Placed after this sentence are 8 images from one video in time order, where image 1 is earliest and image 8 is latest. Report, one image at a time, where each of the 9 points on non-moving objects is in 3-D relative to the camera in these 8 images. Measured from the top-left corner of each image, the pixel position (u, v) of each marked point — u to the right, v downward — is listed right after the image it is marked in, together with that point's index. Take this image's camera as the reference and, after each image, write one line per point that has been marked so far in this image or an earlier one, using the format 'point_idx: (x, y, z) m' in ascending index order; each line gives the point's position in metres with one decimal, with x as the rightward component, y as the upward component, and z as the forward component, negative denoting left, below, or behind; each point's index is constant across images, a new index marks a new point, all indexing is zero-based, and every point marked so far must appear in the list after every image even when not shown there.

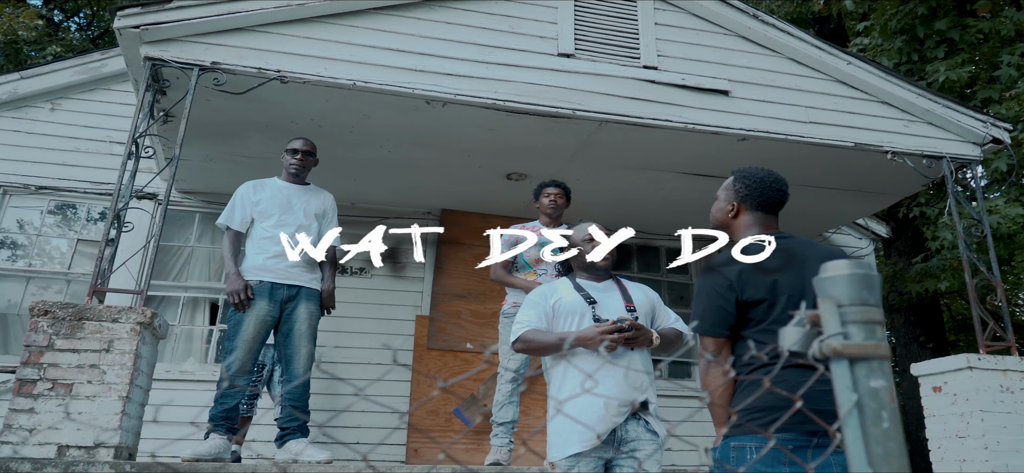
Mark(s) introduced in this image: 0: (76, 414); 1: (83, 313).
0: (-2.0, -0.8, +3.5) m
1: (-2.1, -0.4, +3.6) m
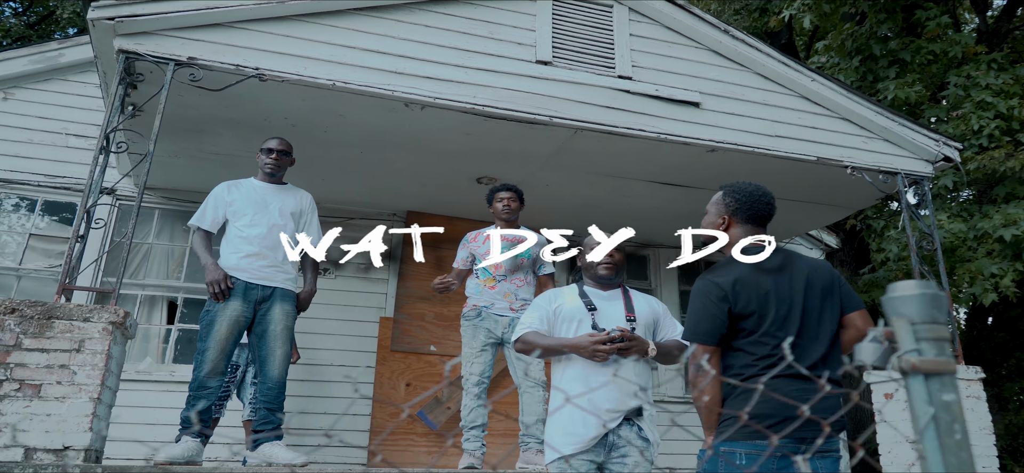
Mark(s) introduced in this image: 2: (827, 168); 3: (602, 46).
0: (-2.1, -0.8, +3.4) m
1: (-2.2, -0.4, +3.5) m
2: (+2.3, +0.5, +5.4) m
3: (+0.7, +1.3, +5.2) m
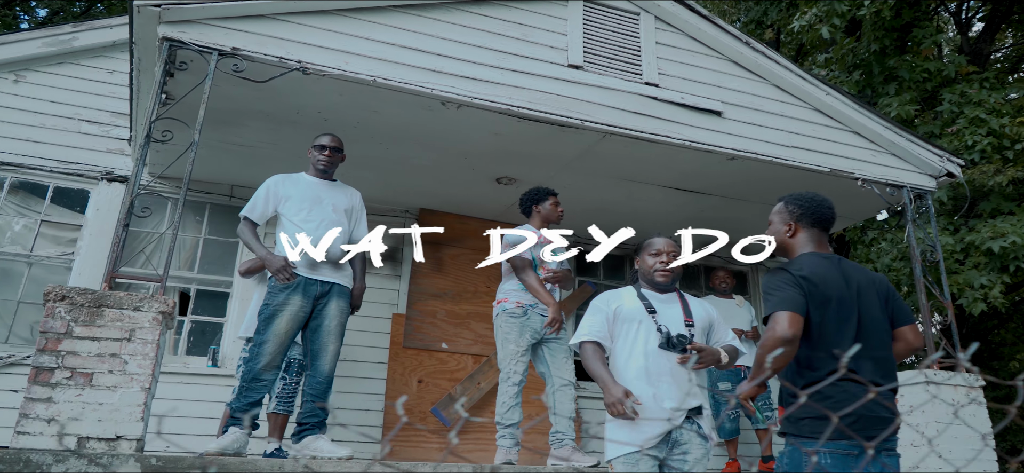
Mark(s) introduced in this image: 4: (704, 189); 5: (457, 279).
0: (-1.9, -0.8, +3.4) m
1: (-1.9, -0.3, +3.5) m
2: (+2.5, +0.4, +5.6) m
3: (+0.9, +1.3, +5.3) m
4: (+1.5, +0.4, +5.9) m
5: (-0.5, -0.4, +6.5) m
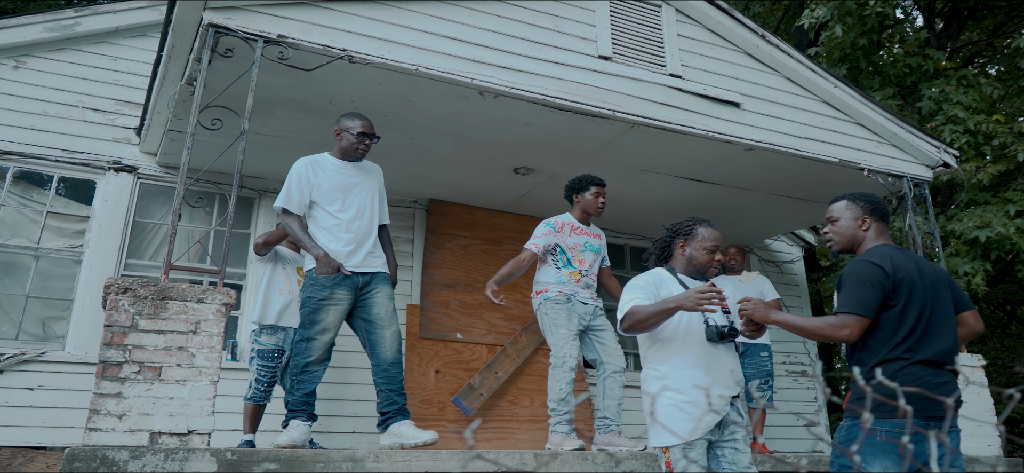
0: (-1.5, -0.7, +3.3) m
1: (-1.6, -0.3, +3.4) m
2: (+2.6, +0.5, +5.9) m
3: (+1.0, +1.4, +5.5) m
4: (+1.6, +0.5, +6.0) m
5: (-0.4, -0.3, +6.5) m
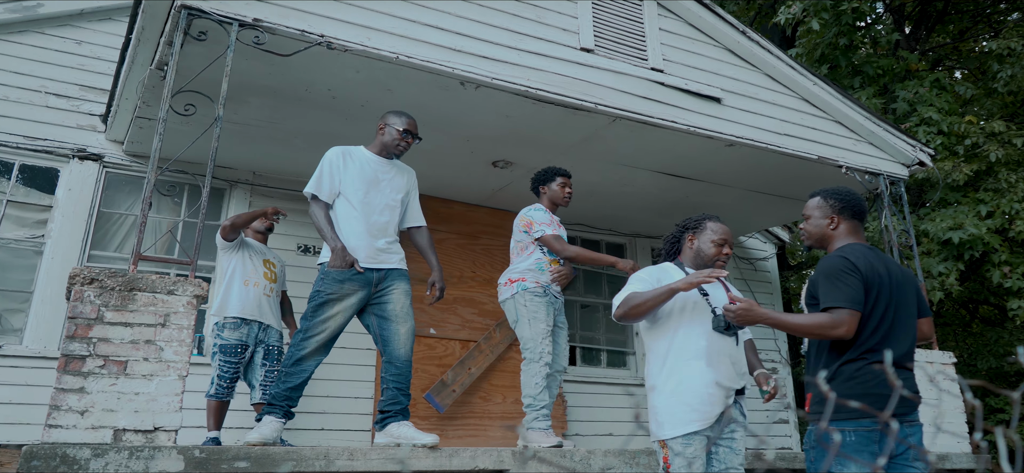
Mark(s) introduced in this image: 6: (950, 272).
0: (-1.6, -0.7, +3.1) m
1: (-1.7, -0.2, +3.3) m
2: (+2.4, +0.5, +5.9) m
3: (+0.9, +1.4, +5.4) m
4: (+1.5, +0.5, +6.0) m
5: (-0.6, -0.2, +6.4) m
6: (+4.1, -0.3, +6.9) m
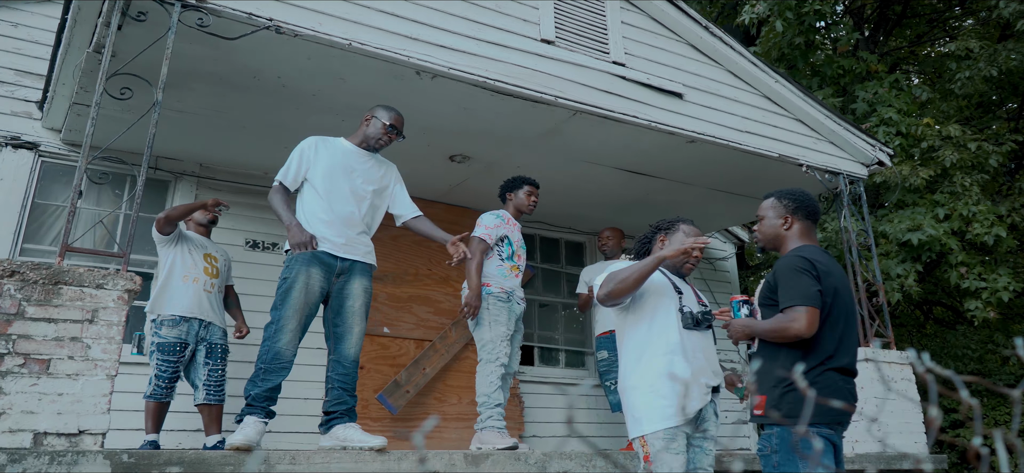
0: (-1.8, -0.6, +2.9) m
1: (-1.9, -0.2, +3.1) m
2: (+2.1, +0.6, +5.8) m
3: (+0.6, +1.5, +5.3) m
4: (+1.1, +0.5, +5.9) m
5: (-0.9, -0.2, +6.3) m
6: (+3.7, -0.3, +7.0) m
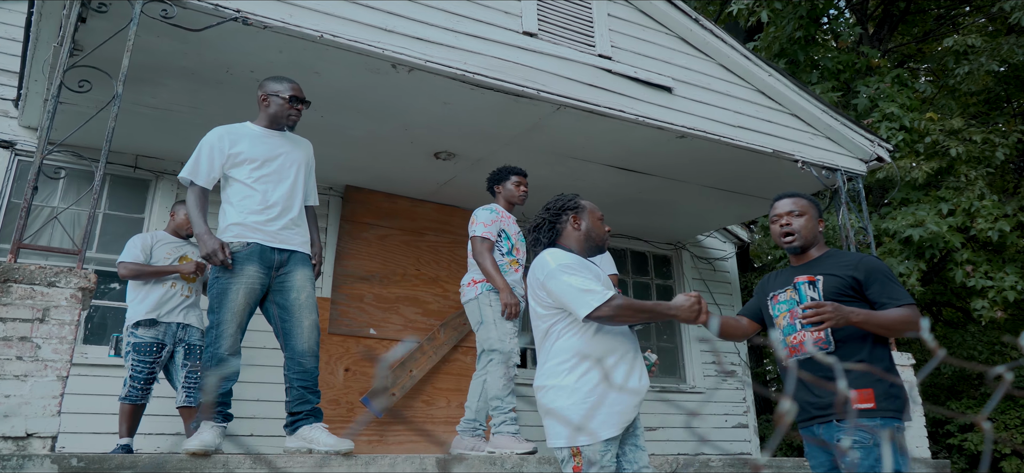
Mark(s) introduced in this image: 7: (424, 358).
0: (-1.9, -0.6, +2.8) m
1: (-2.0, -0.1, +3.0) m
2: (+2.0, +0.6, +5.7) m
3: (+0.5, +1.5, +5.2) m
4: (+1.0, +0.5, +5.8) m
5: (-1.0, -0.2, +6.1) m
6: (+3.6, -0.3, +6.8) m
7: (-0.7, -1.0, +5.9) m
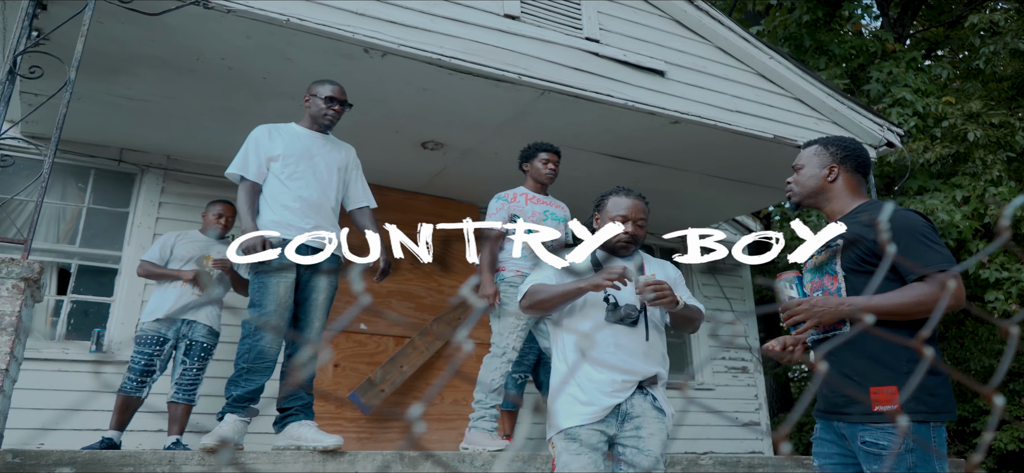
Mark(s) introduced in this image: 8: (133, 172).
0: (-2.1, -0.6, +2.7) m
1: (-2.2, -0.1, +2.9) m
2: (+2.0, +0.6, +5.4) m
3: (+0.4, +1.5, +5.0) m
4: (+1.0, +0.6, +5.6) m
5: (-1.1, -0.2, +6.0) m
6: (+3.6, -0.2, +6.5) m
7: (-0.7, -0.9, +5.8) m
8: (-2.7, +0.5, +5.4) m
